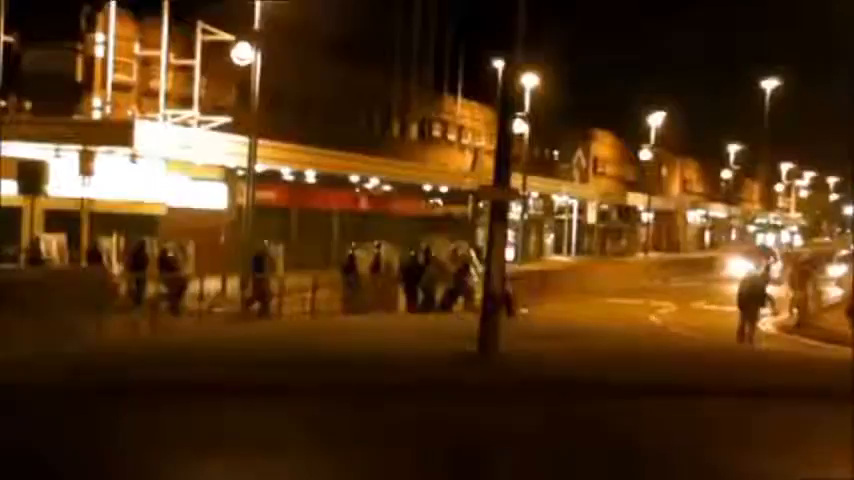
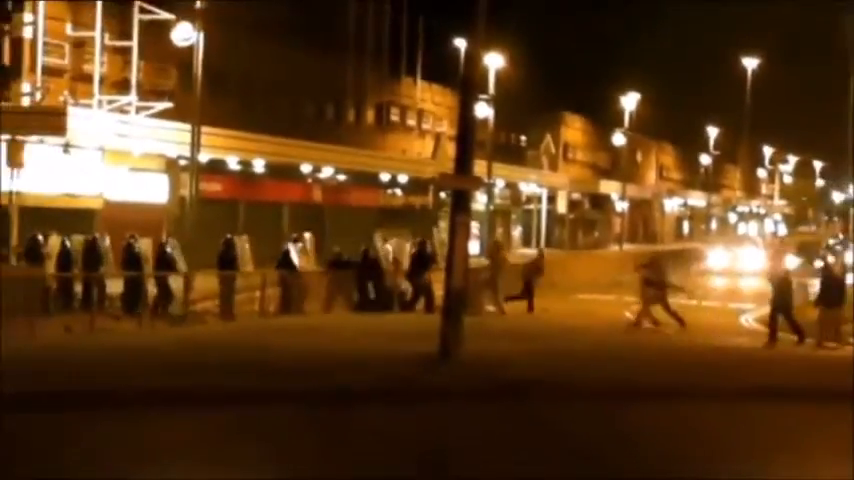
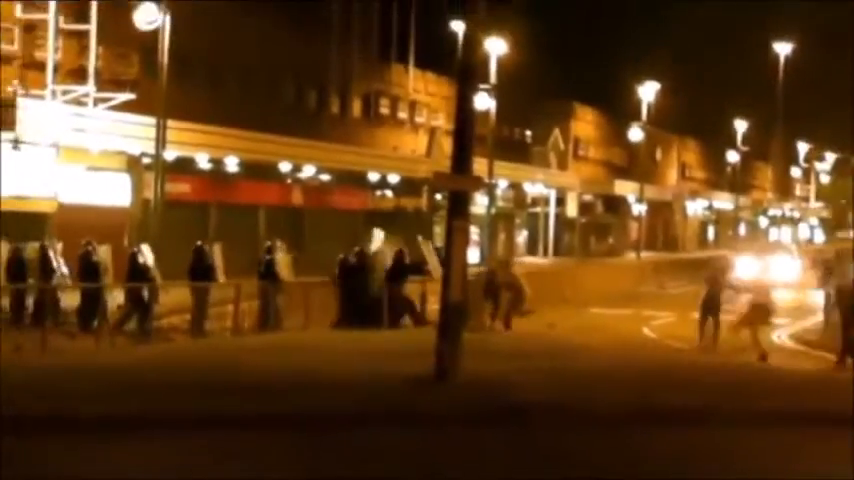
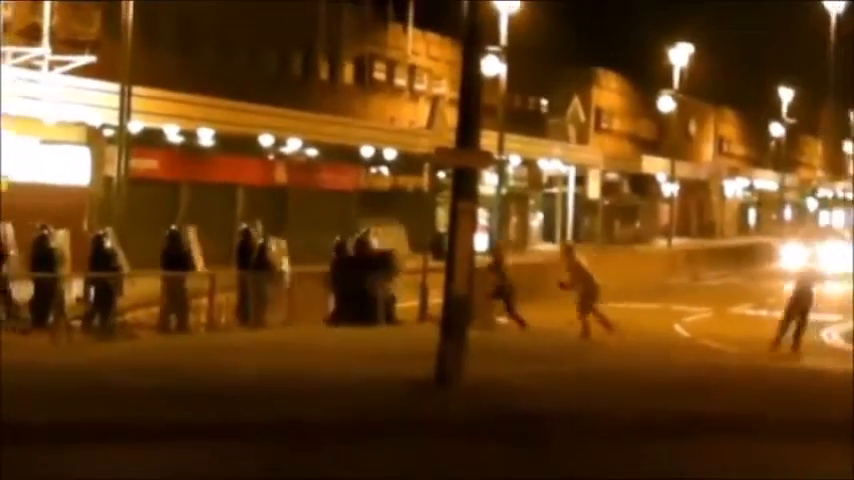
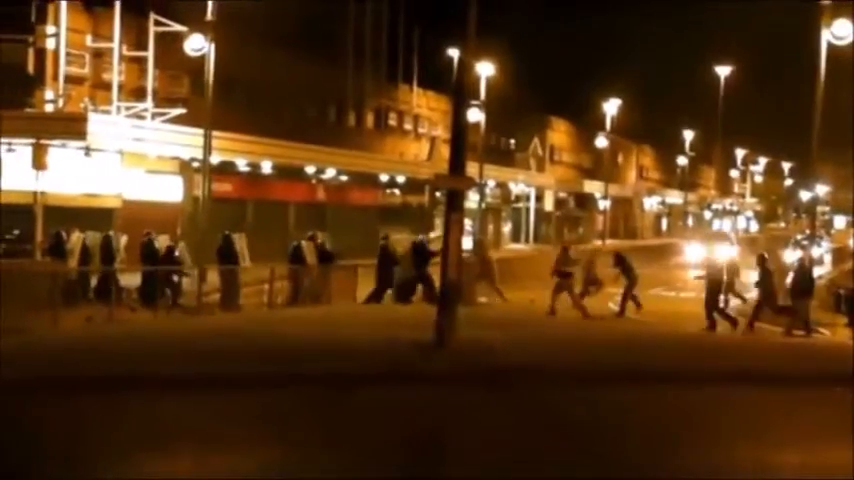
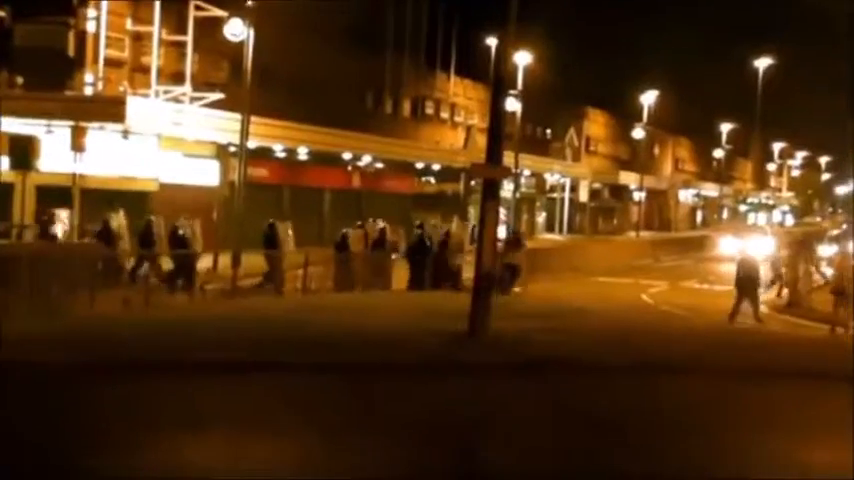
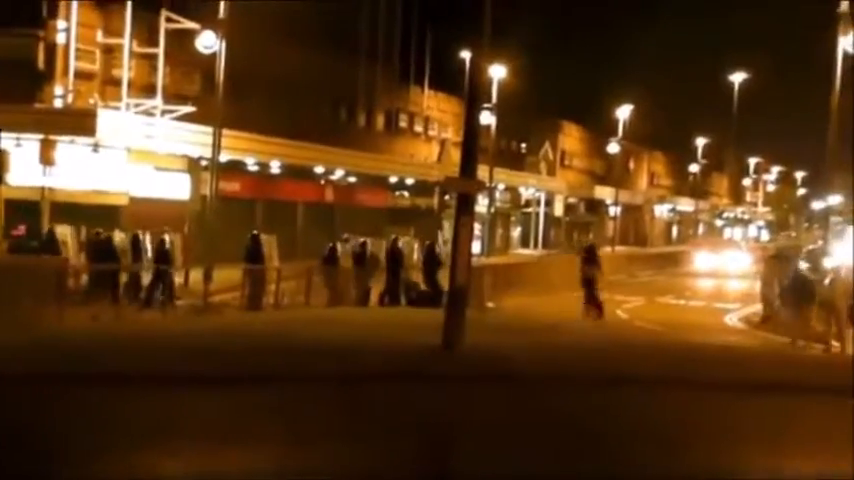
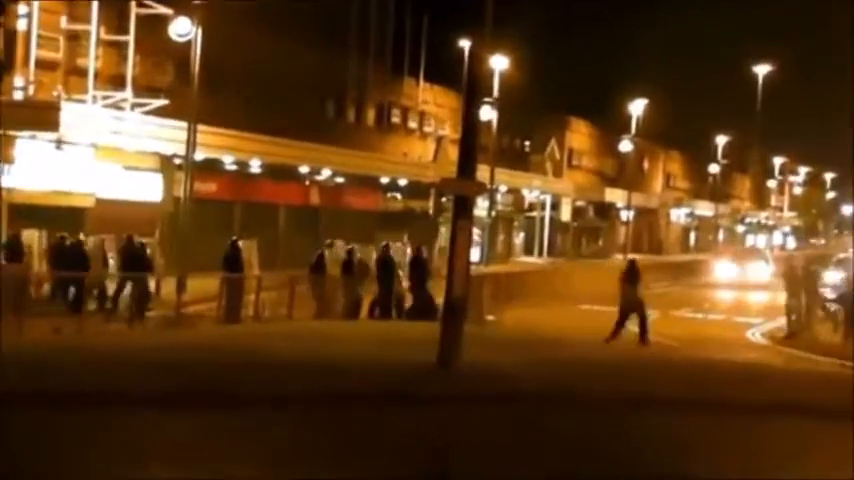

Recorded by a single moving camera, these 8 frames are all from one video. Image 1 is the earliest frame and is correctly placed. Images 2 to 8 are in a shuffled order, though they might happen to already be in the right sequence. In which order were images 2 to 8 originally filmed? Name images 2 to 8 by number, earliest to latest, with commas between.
6, 7, 8, 4, 3, 2, 5
